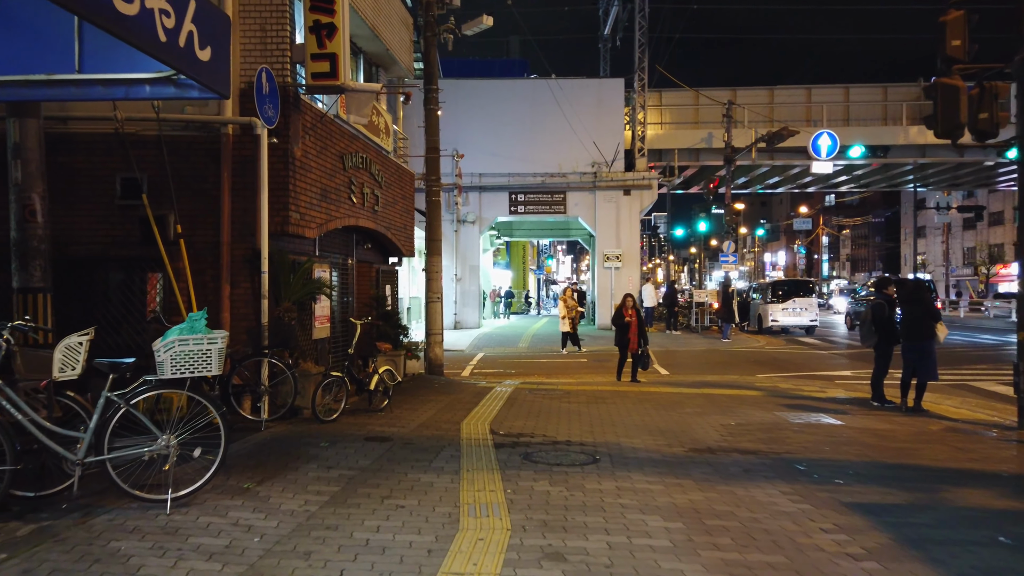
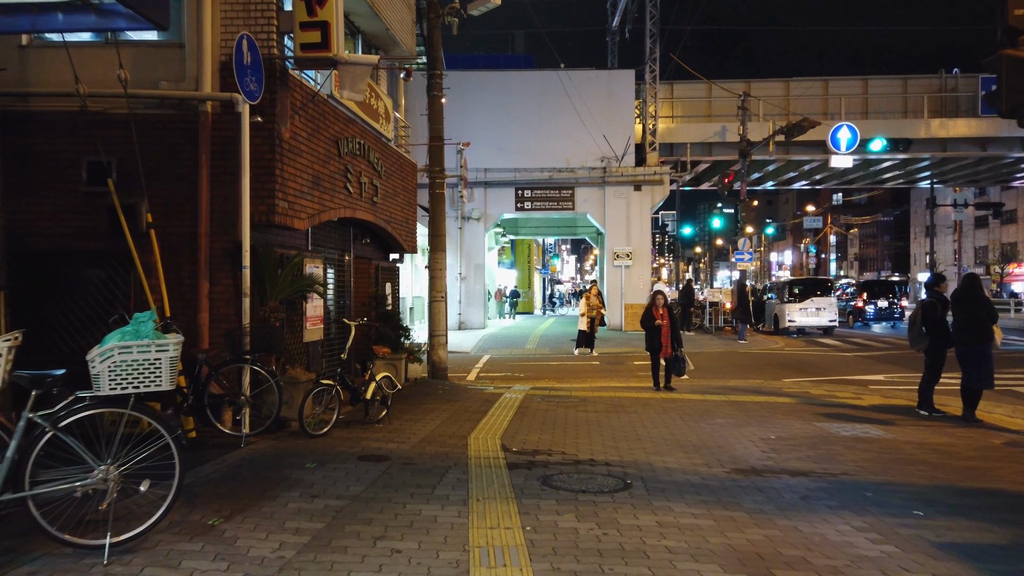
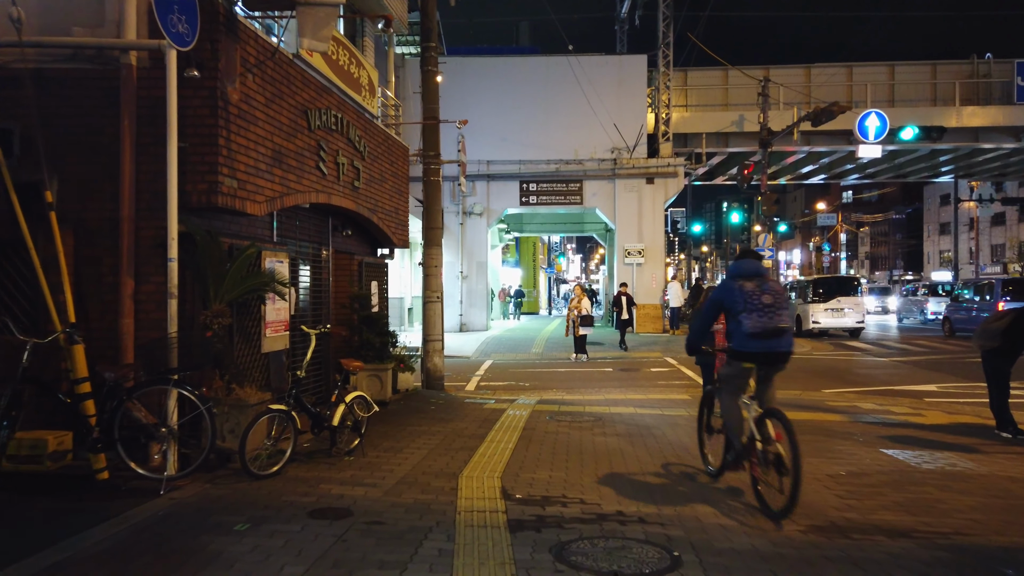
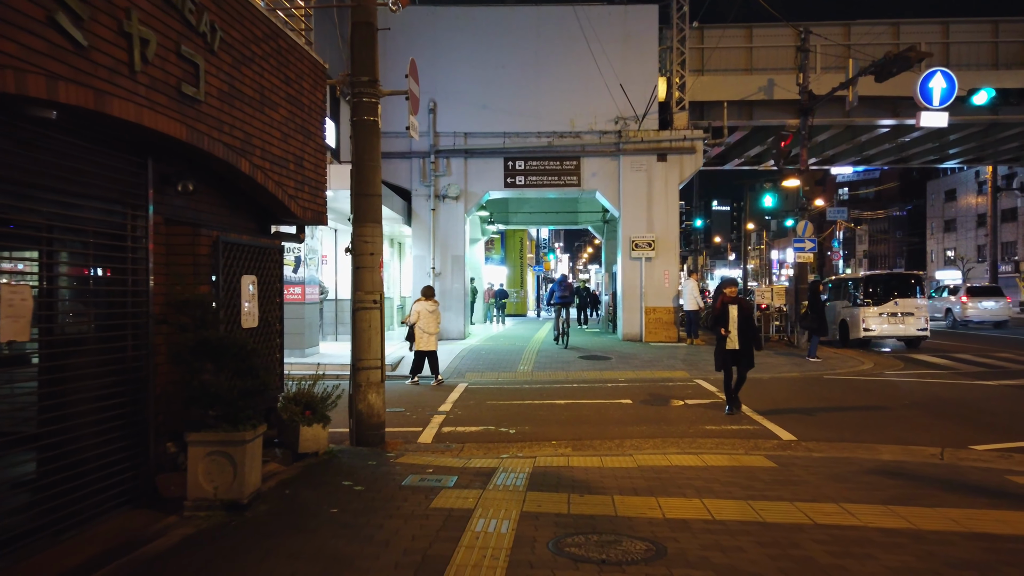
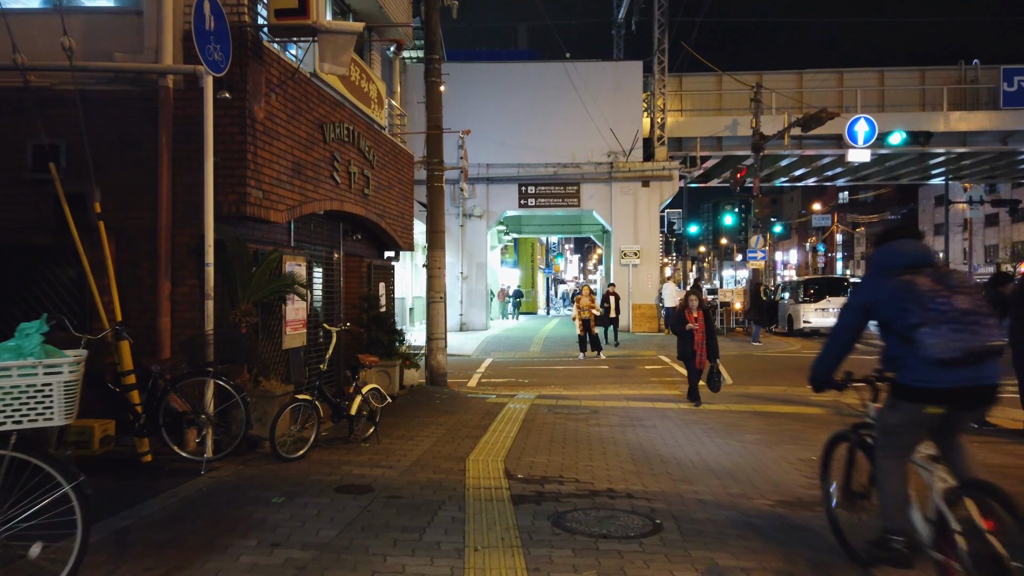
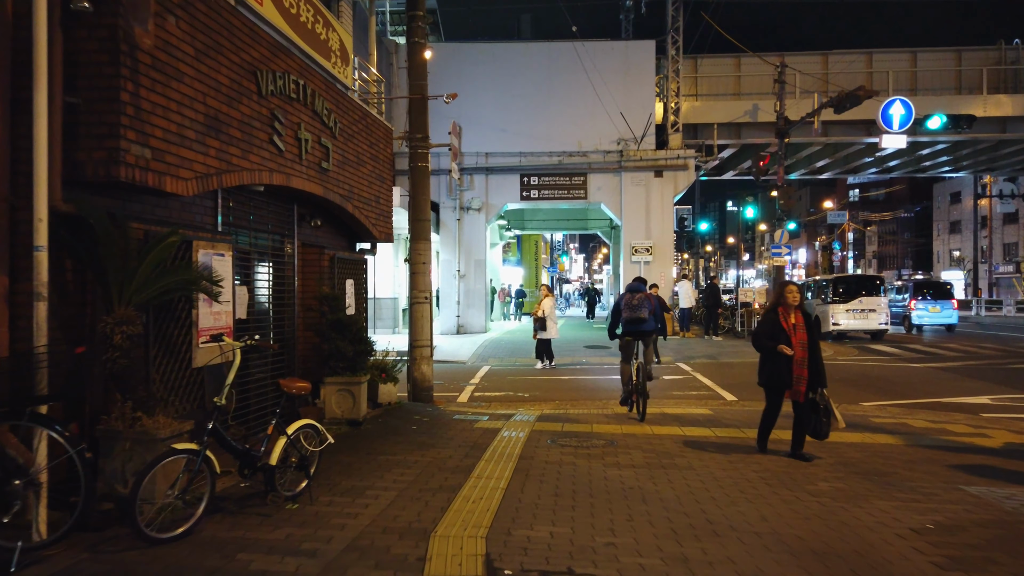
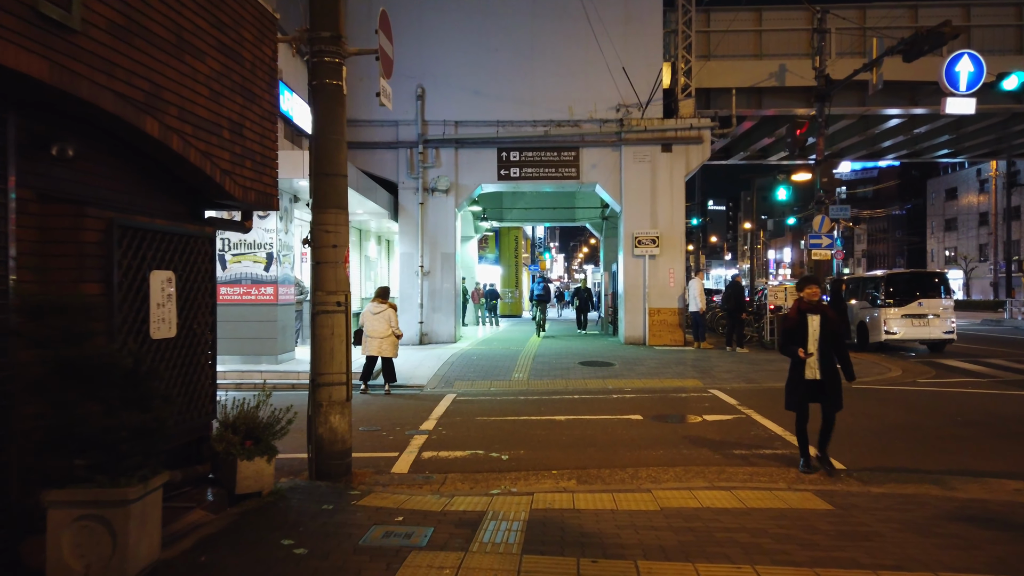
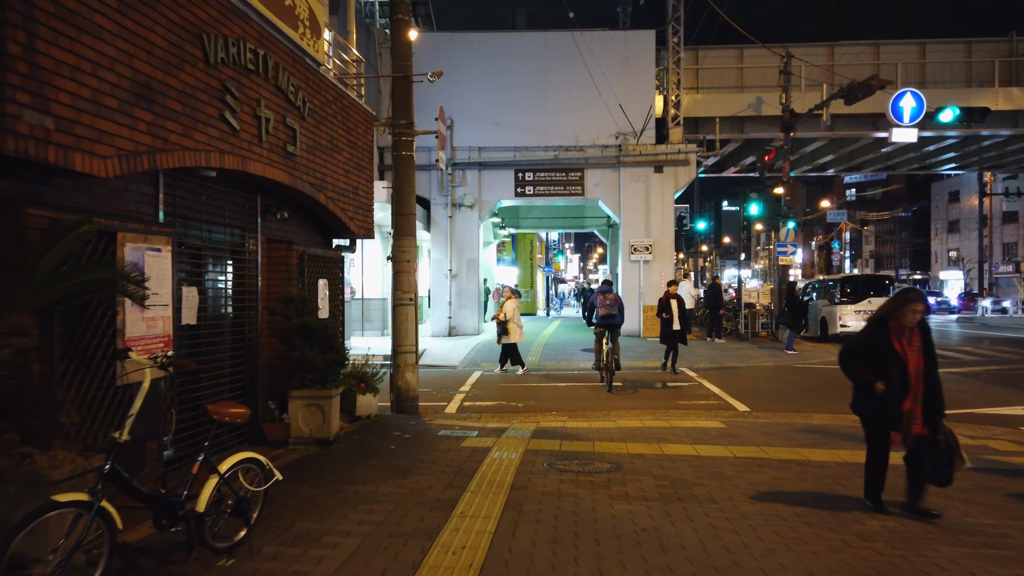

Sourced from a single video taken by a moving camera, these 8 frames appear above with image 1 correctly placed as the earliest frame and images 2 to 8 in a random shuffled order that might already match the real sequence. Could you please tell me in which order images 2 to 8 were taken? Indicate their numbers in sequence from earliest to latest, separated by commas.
2, 5, 3, 6, 8, 4, 7
